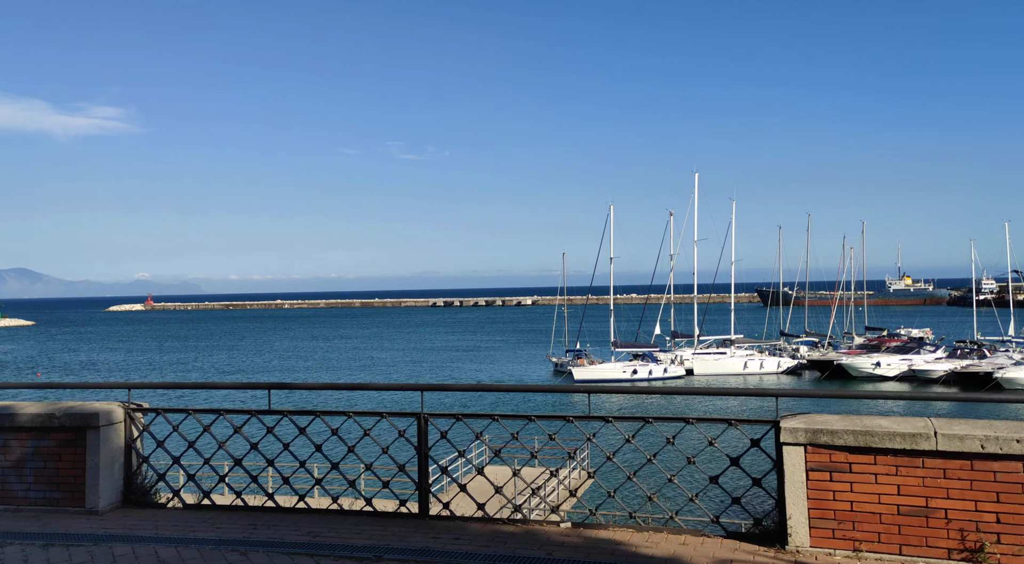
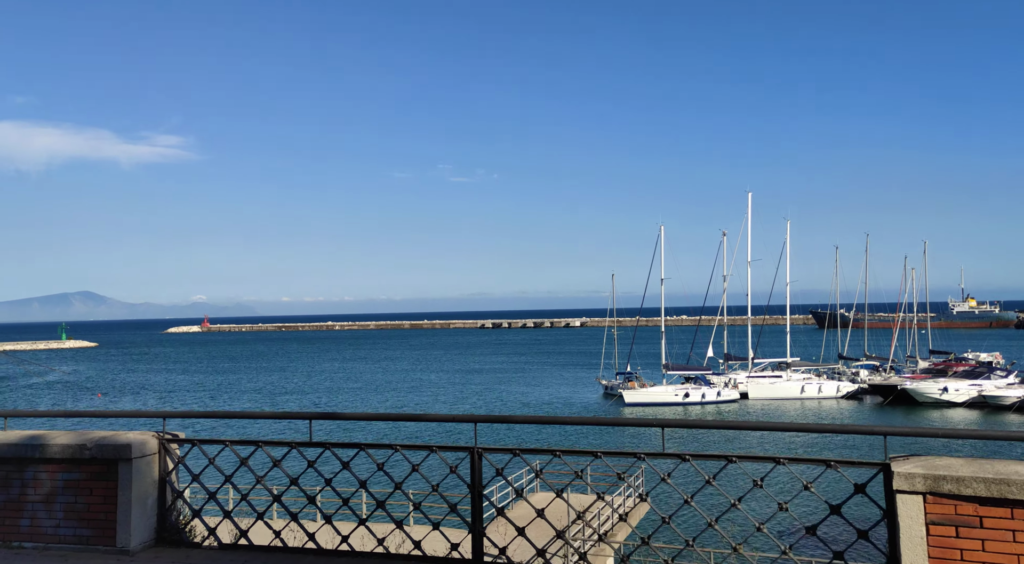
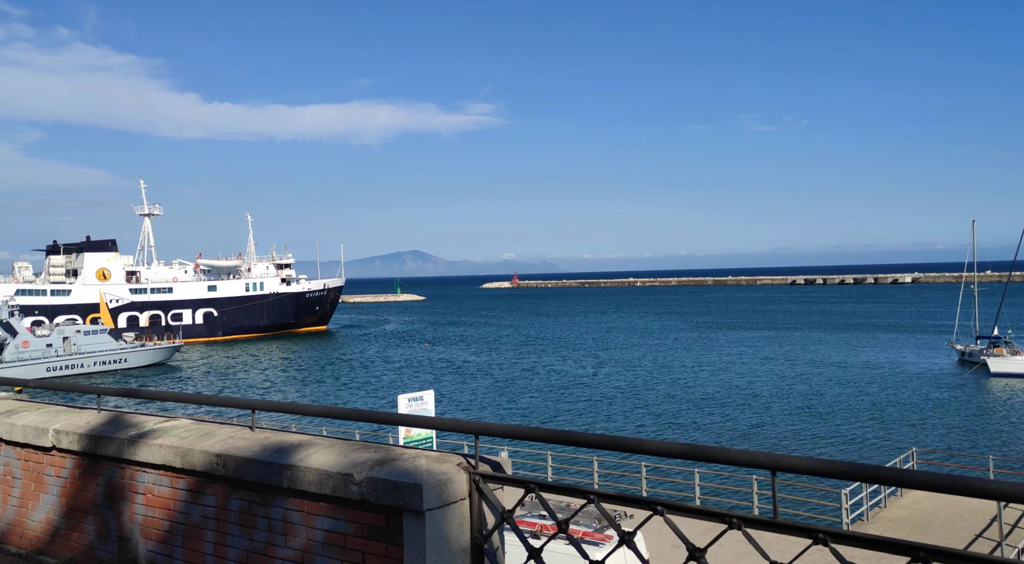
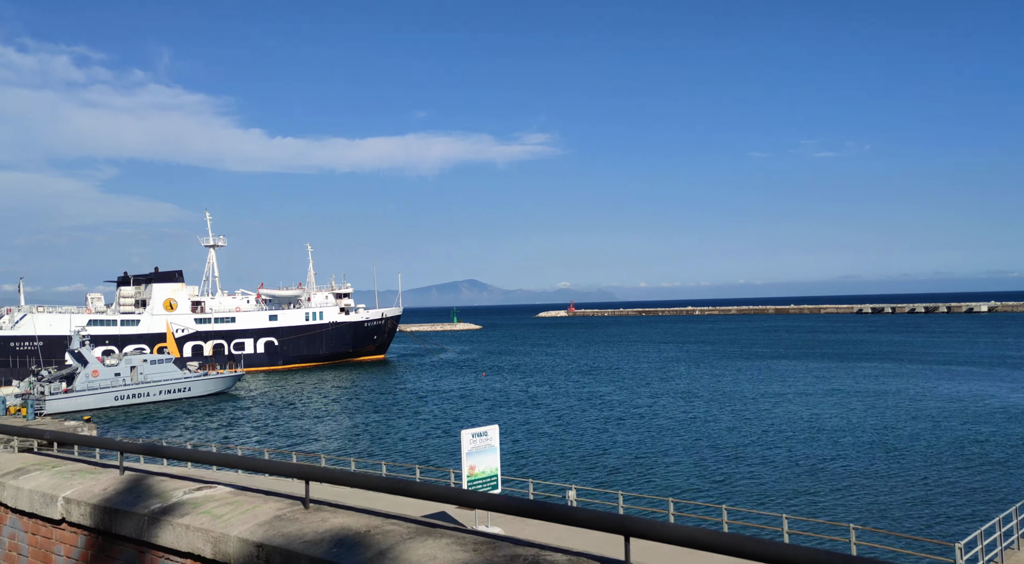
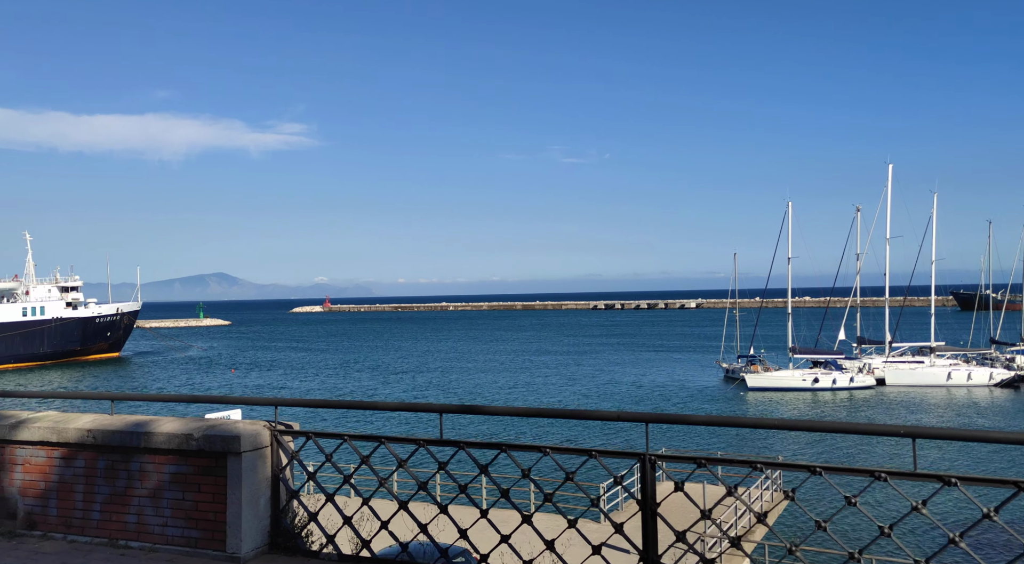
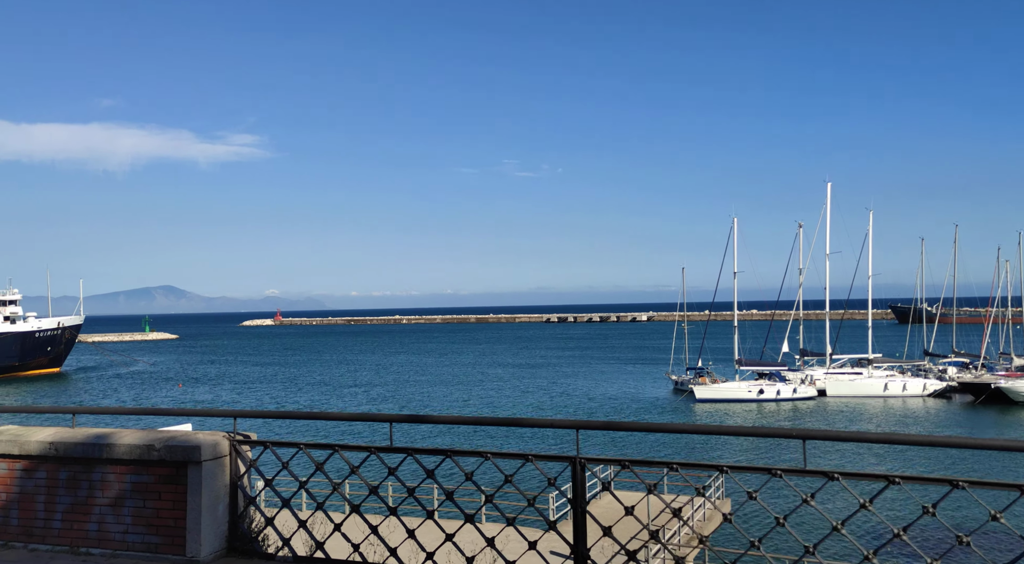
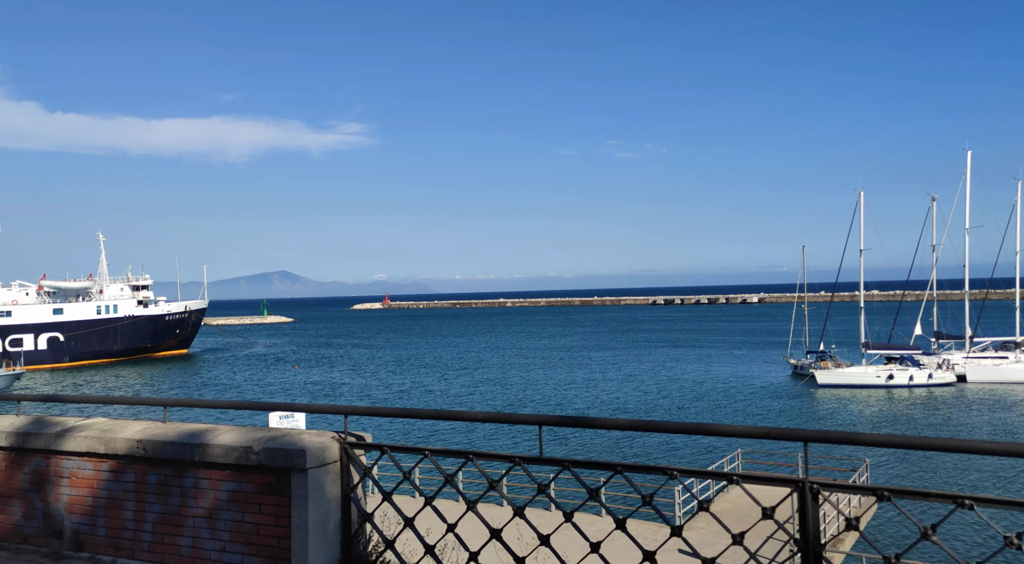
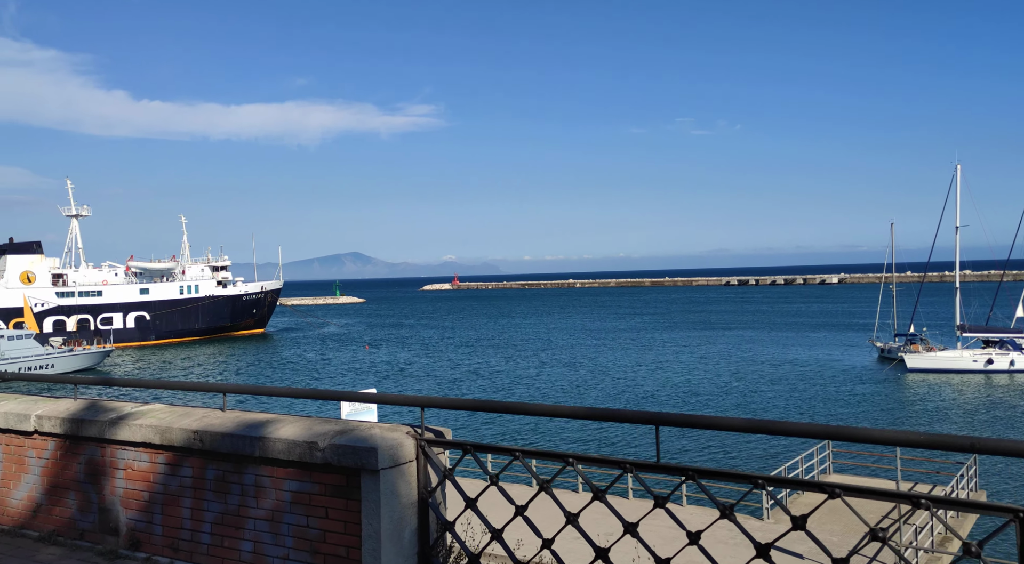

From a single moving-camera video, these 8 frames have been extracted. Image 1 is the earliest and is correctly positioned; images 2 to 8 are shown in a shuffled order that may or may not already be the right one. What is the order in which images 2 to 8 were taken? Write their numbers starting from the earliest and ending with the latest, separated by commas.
2, 6, 5, 7, 8, 3, 4
